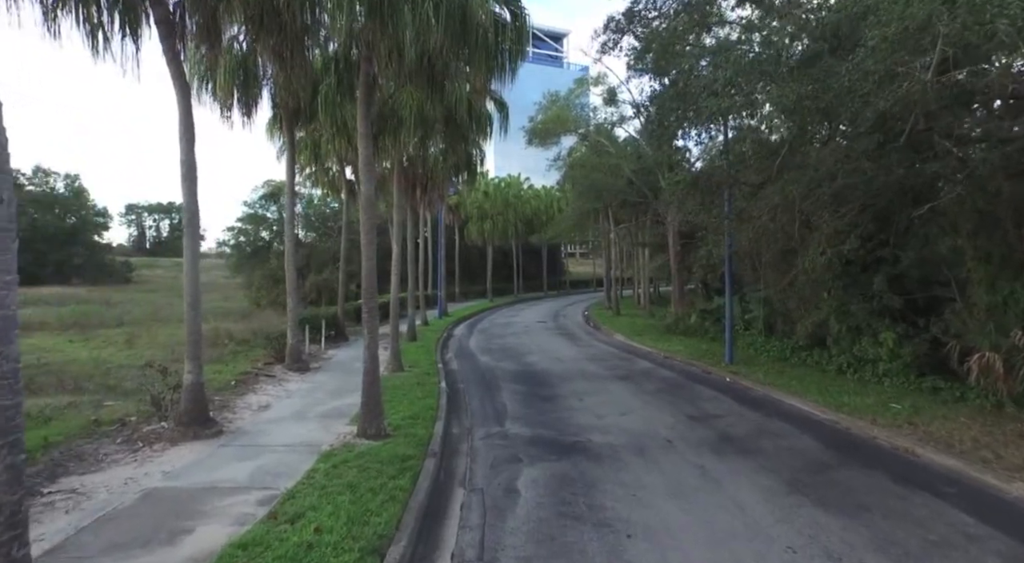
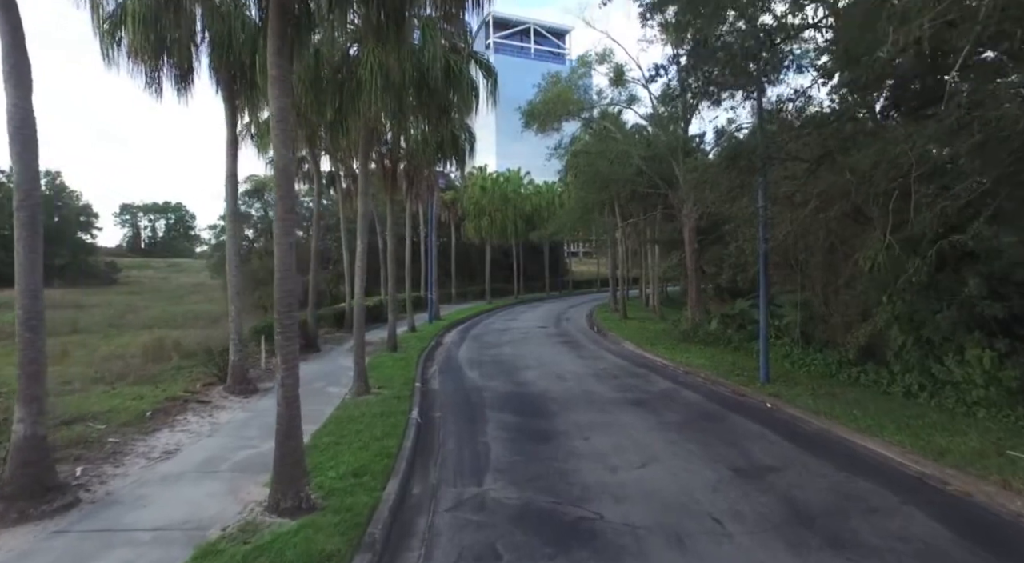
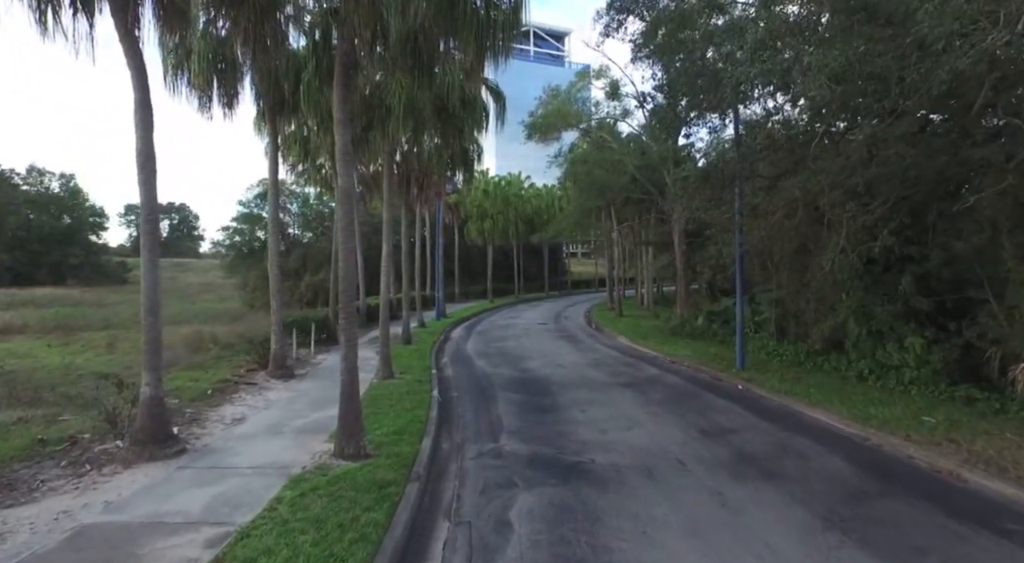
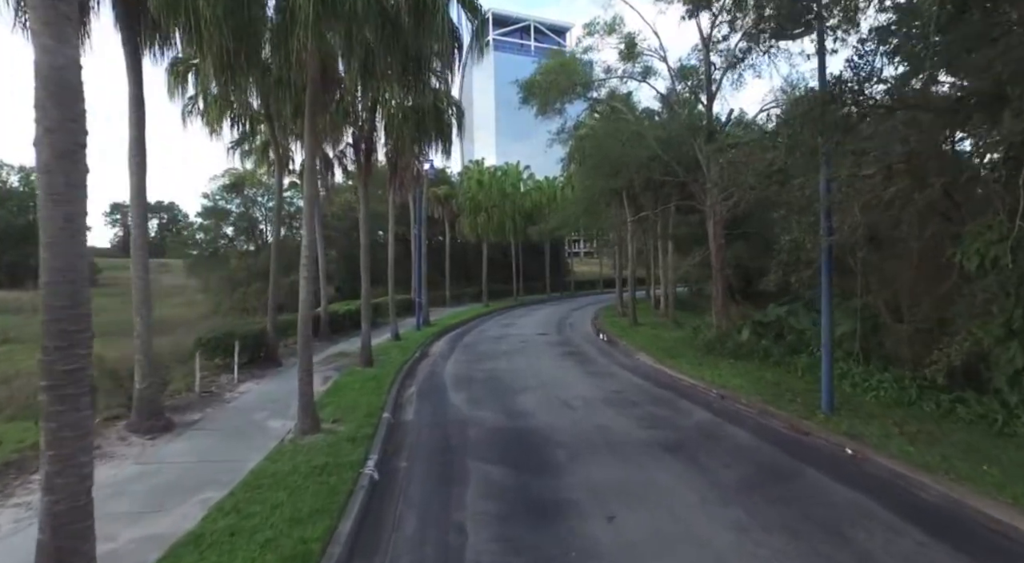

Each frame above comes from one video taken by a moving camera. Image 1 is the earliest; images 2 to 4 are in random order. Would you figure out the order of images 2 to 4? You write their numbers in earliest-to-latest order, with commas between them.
3, 2, 4
